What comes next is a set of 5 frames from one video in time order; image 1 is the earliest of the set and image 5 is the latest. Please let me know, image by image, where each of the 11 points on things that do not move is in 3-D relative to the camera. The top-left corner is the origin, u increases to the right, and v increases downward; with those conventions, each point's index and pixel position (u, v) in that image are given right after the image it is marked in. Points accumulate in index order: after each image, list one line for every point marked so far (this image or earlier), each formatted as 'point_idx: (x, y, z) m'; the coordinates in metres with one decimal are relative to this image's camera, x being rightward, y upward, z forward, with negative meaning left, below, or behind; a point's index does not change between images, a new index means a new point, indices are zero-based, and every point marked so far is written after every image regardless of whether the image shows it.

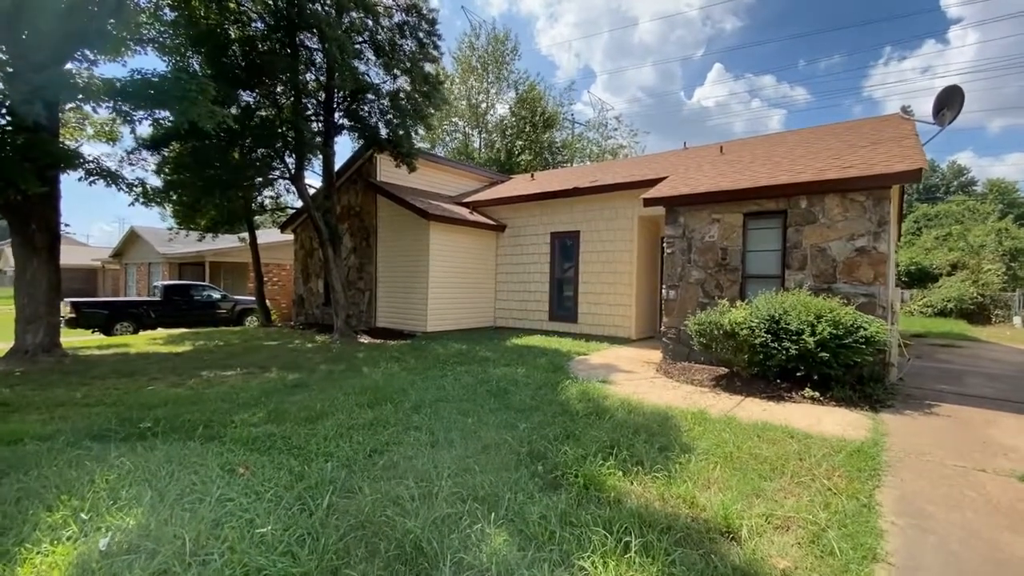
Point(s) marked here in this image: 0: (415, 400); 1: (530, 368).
0: (-1.0, -1.1, +4.8) m
1: (+0.2, -1.1, +6.4) m
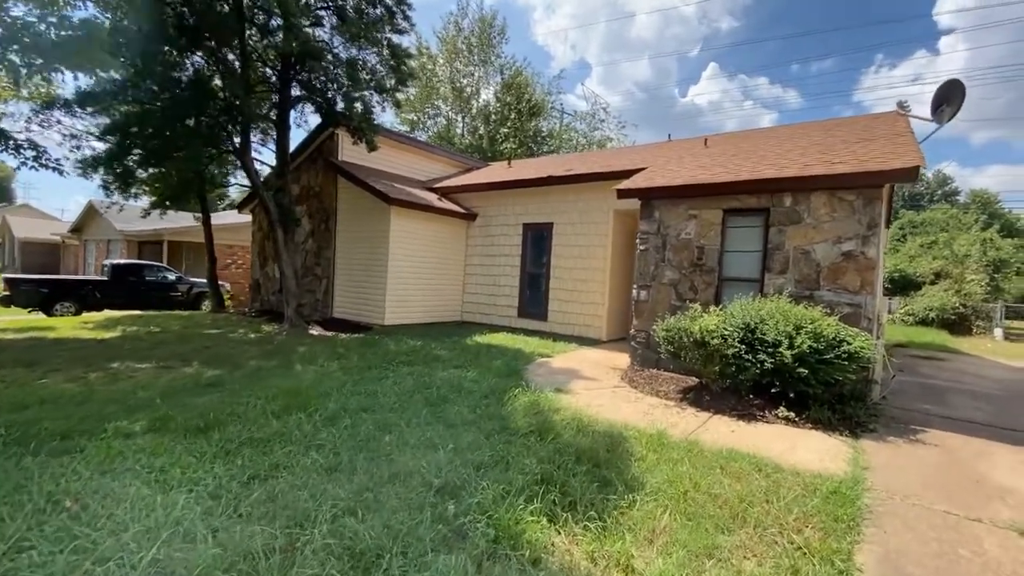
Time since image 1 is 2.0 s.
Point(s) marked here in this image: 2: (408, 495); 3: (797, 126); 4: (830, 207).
0: (-1.6, -1.1, +4.2) m
1: (-0.4, -1.0, +5.8) m
2: (-0.6, -1.2, +2.8) m
3: (+5.3, +3.0, +8.9) m
4: (+3.5, +0.9, +5.3) m
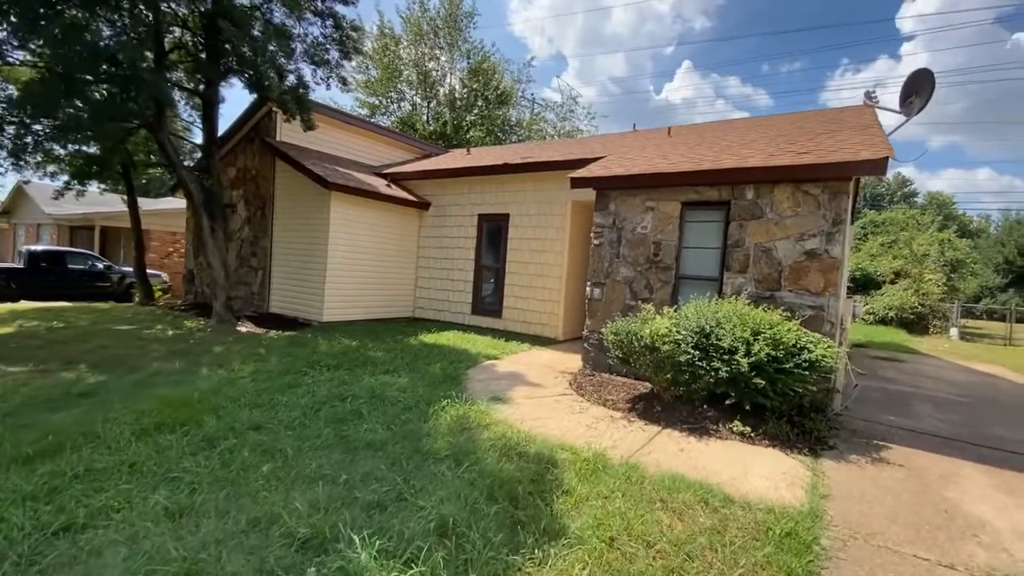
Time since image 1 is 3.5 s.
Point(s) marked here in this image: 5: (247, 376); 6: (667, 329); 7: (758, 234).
0: (-2.2, -1.0, +3.5) m
1: (-1.1, -1.0, +5.2) m
2: (-1.1, -1.2, +2.1) m
3: (+4.5, +3.0, +8.5) m
4: (+2.9, +0.9, +4.9) m
5: (-2.8, -0.9, +5.0) m
6: (+1.4, -0.4, +4.4) m
7: (+2.6, +0.6, +5.1) m
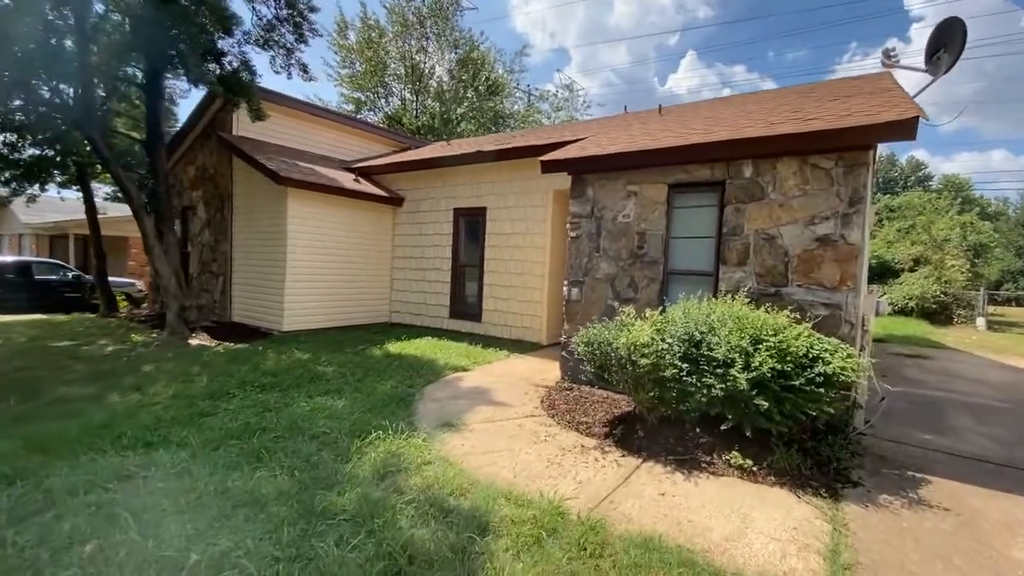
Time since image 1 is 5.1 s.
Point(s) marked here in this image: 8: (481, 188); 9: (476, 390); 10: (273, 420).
0: (-2.6, -1.1, +2.8) m
1: (-1.4, -1.0, +4.5) m
2: (-1.6, -1.3, +1.4) m
3: (+4.1, +3.2, +7.6) m
4: (+2.5, +1.0, +4.1) m
5: (-3.2, -1.0, +4.3) m
6: (+1.0, -0.4, +3.6) m
7: (+2.2, +0.6, +4.3) m
8: (-0.5, +1.7, +8.0) m
9: (-0.4, -1.1, +4.9) m
10: (-1.9, -1.1, +3.8) m
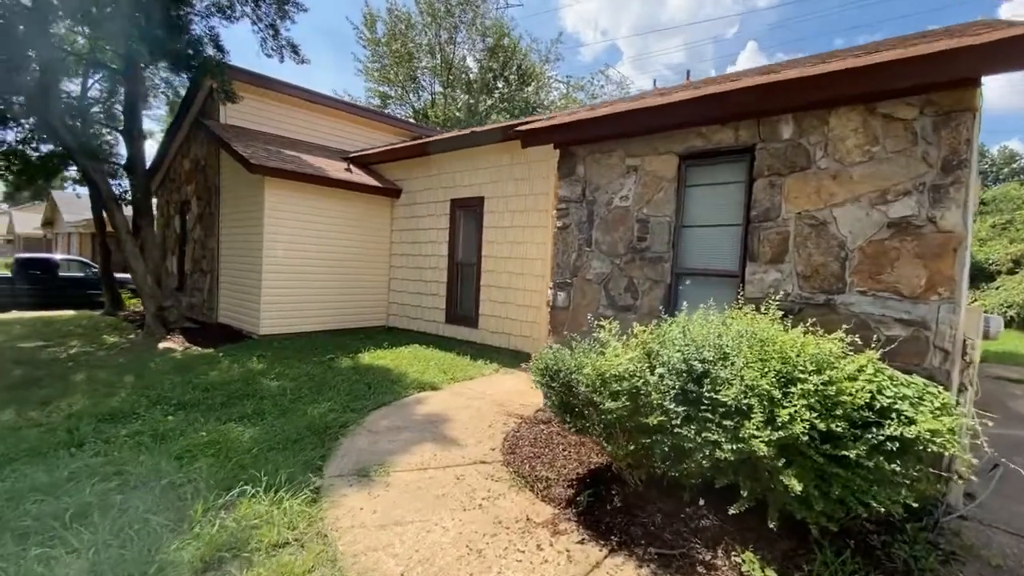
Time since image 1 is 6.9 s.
0: (-3.1, -1.1, +2.1) m
1: (-1.8, -1.0, +3.6) m
2: (-2.2, -1.3, +0.6) m
3: (+4.1, +3.1, +6.2) m
4: (+2.1, +0.9, +2.8) m
5: (-3.5, -1.0, +3.6) m
6: (+0.6, -0.4, +2.5) m
7: (+1.8, +0.6, +3.0) m
8: (-0.5, +1.7, +7.0) m
9: (-0.7, -1.1, +3.9) m
10: (-2.3, -1.1, +3.0) m
